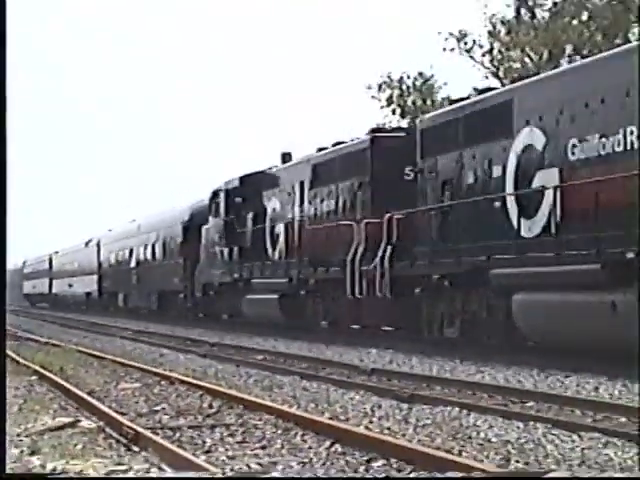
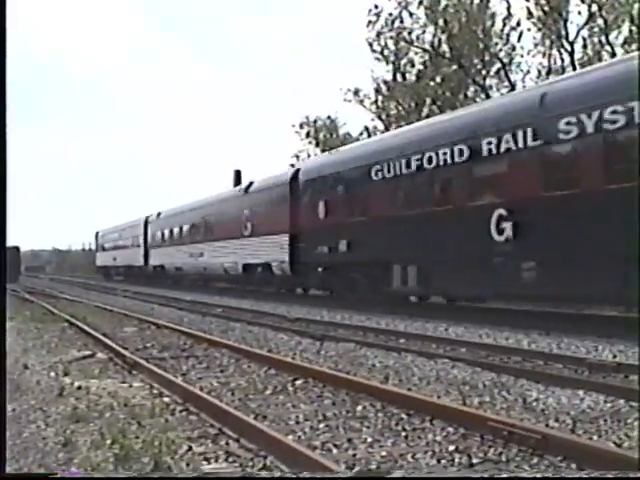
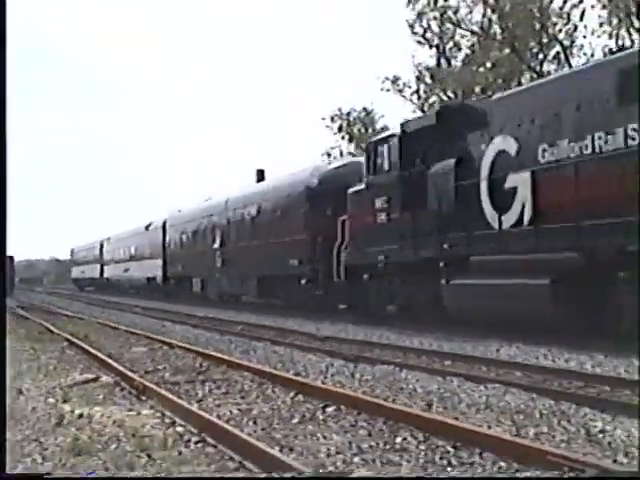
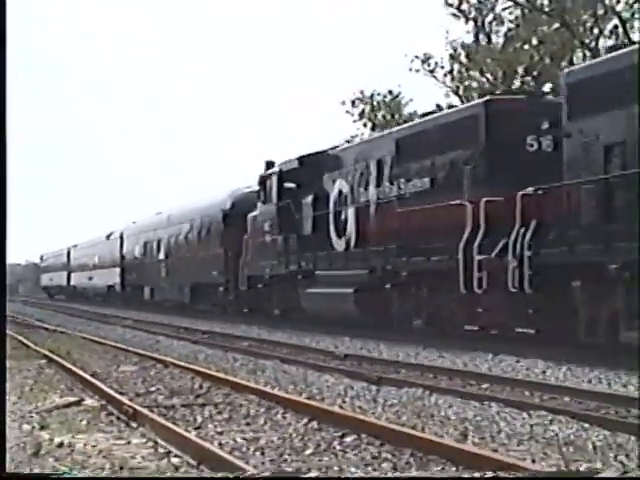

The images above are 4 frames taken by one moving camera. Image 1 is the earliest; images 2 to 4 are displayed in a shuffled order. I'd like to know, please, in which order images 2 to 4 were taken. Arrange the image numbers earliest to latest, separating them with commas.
4, 3, 2
